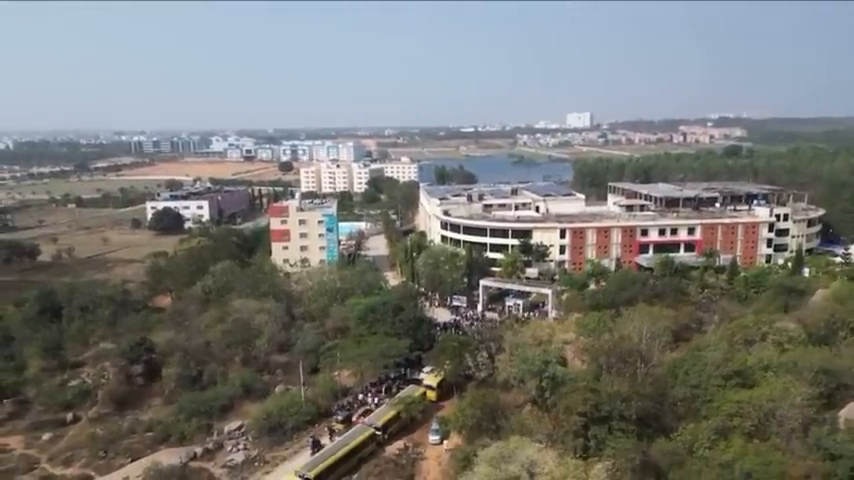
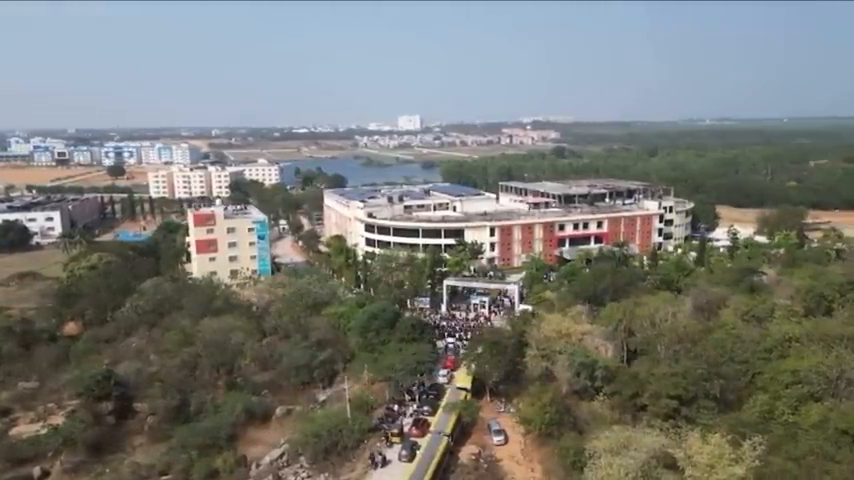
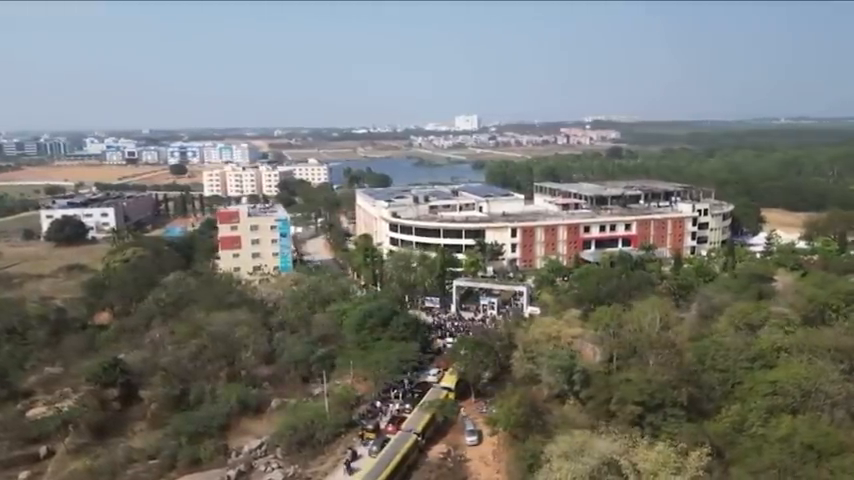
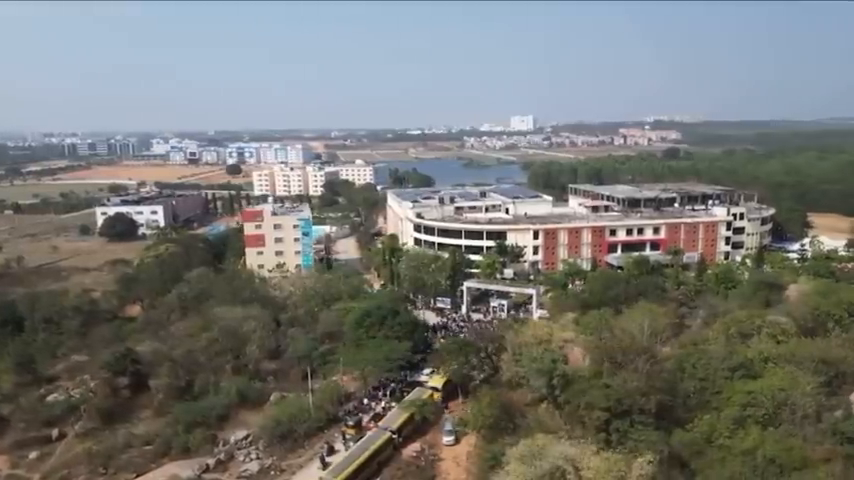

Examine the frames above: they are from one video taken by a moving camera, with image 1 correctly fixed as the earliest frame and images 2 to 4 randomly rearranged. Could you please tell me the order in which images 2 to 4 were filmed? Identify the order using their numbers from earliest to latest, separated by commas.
4, 3, 2
